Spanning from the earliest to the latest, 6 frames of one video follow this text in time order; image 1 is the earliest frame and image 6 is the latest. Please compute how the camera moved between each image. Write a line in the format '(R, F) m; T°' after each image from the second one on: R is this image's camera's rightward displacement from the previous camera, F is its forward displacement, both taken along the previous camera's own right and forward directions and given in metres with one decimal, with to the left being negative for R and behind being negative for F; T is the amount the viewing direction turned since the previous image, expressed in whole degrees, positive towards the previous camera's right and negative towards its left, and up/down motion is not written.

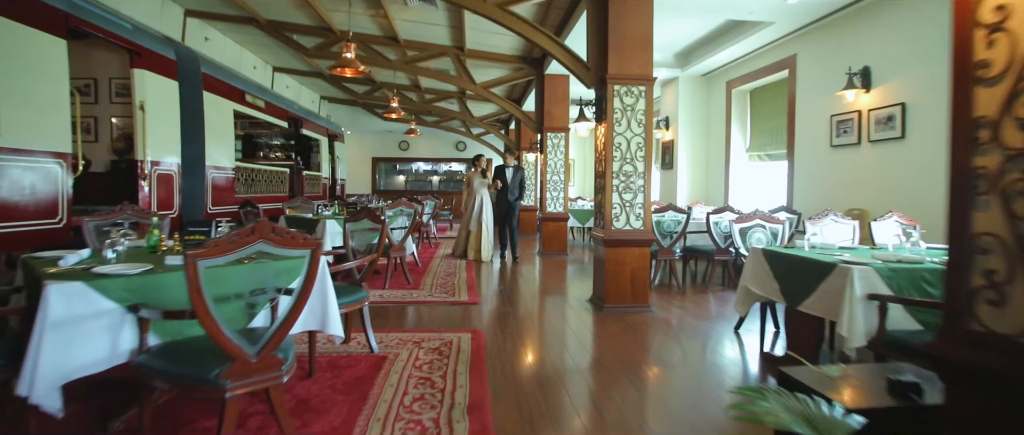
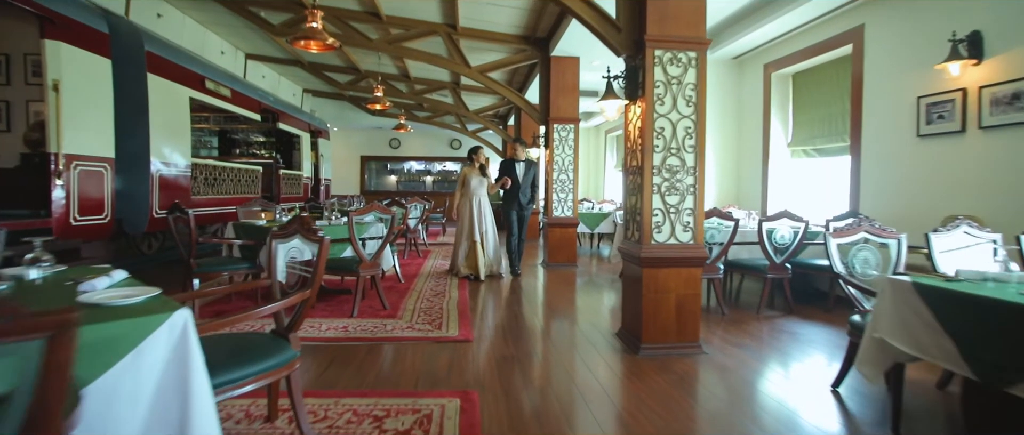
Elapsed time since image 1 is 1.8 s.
(0.0, +1.0) m; 0°
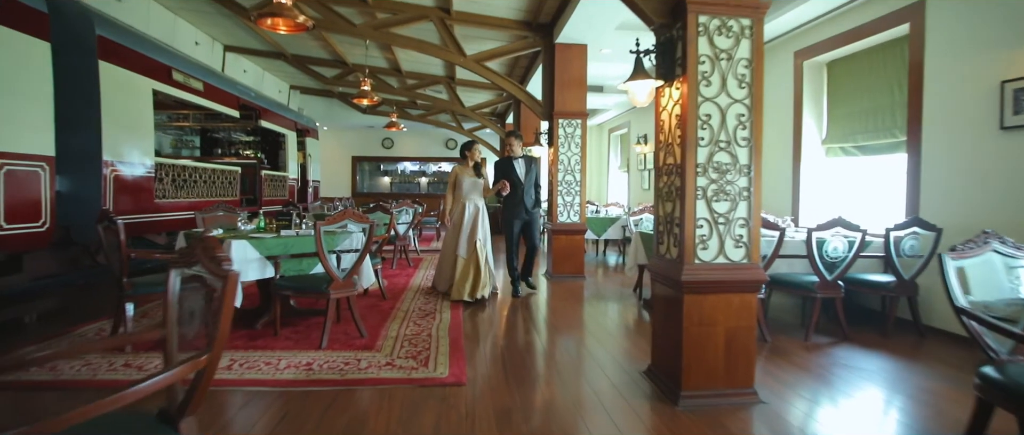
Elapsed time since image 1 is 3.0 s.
(0.0, +0.6) m; 0°
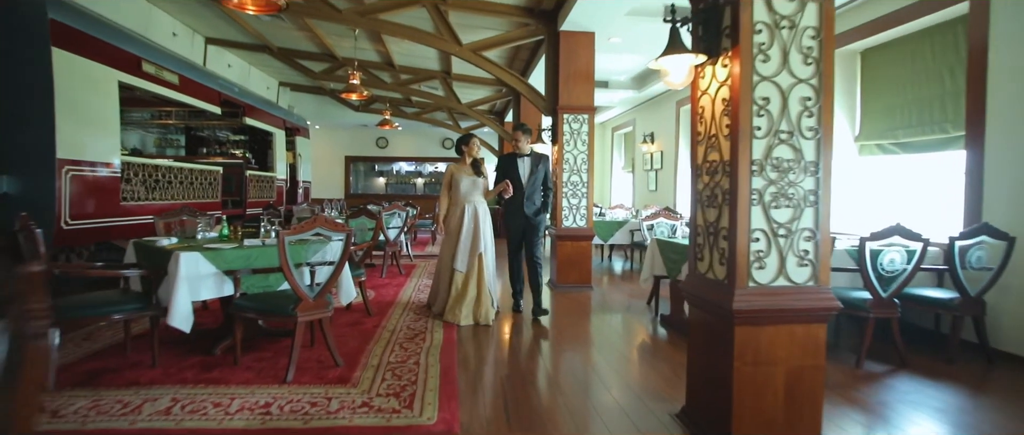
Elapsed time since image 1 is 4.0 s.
(0.0, +0.5) m; 0°
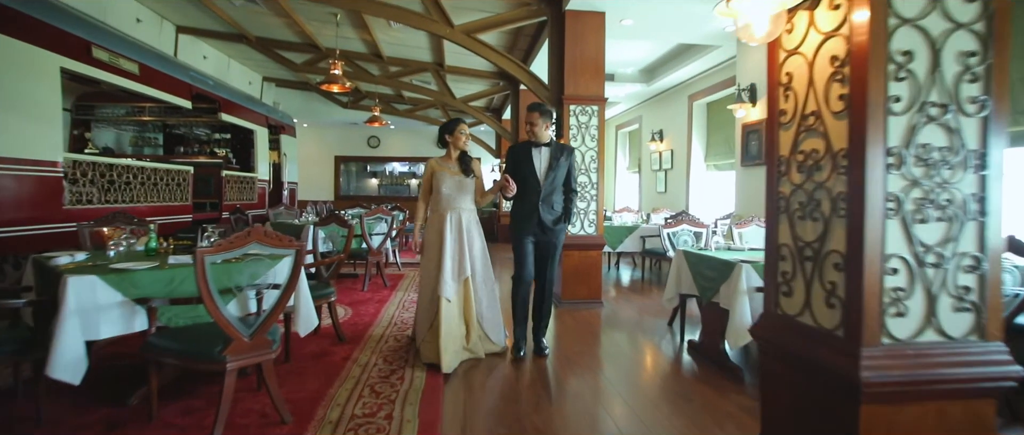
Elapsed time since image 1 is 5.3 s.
(0.0, +0.6) m; 0°
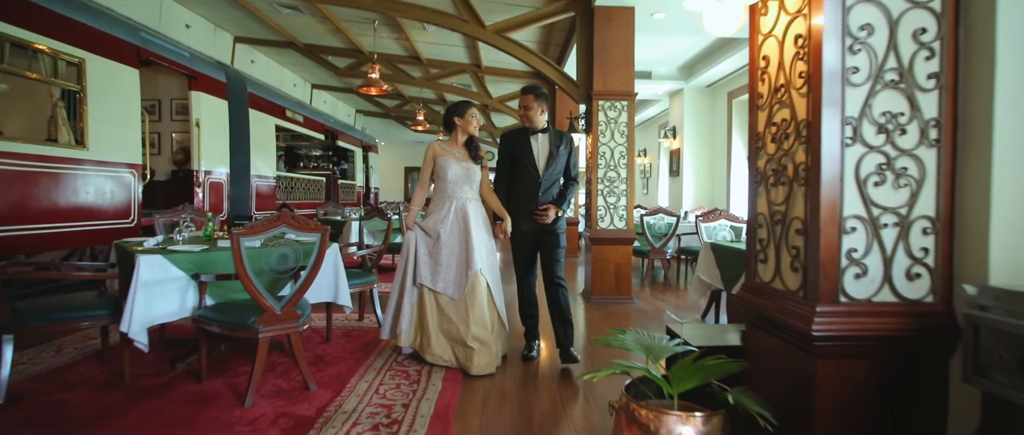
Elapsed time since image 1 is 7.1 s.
(+0.2, -0.1) m; -5°
